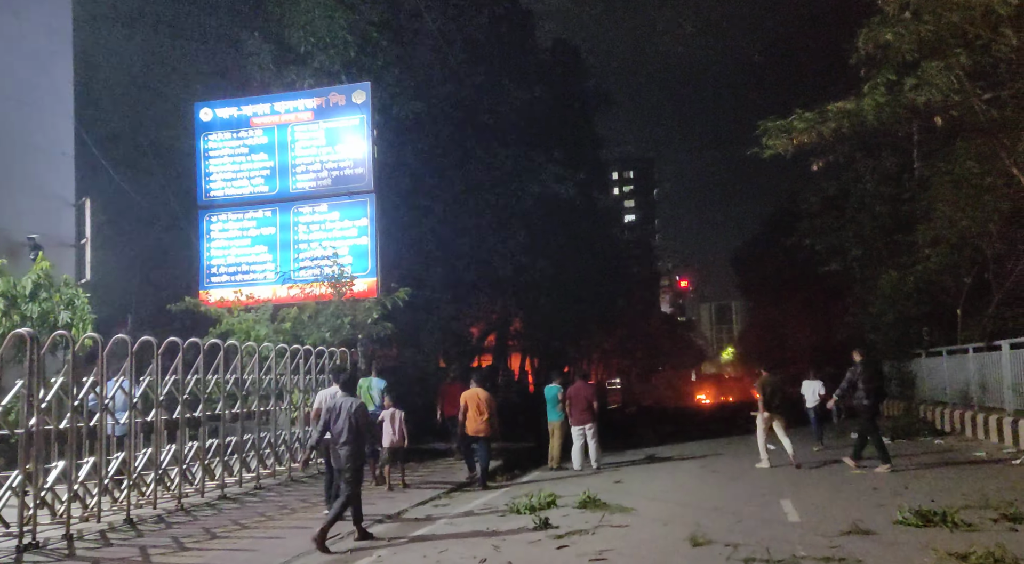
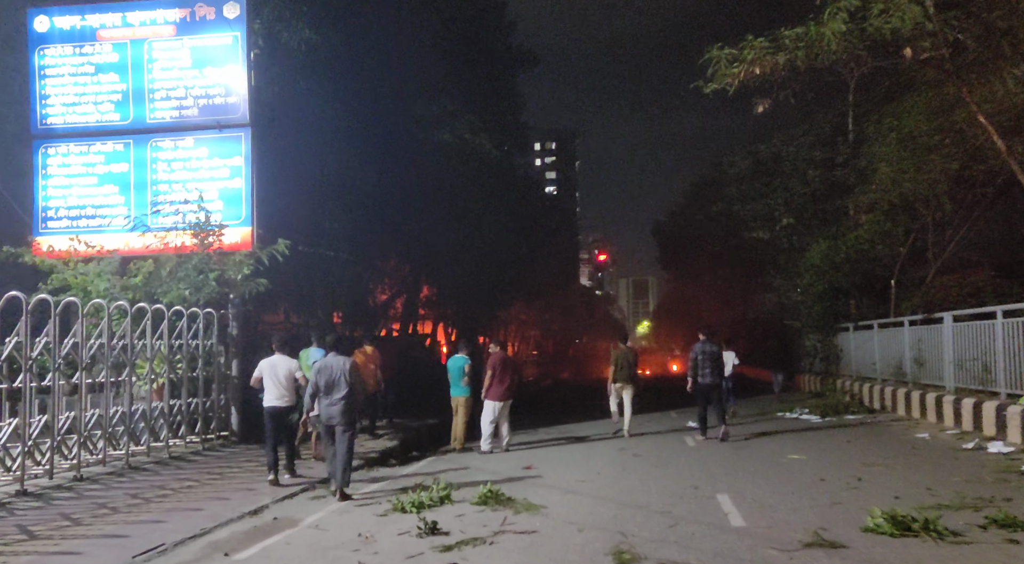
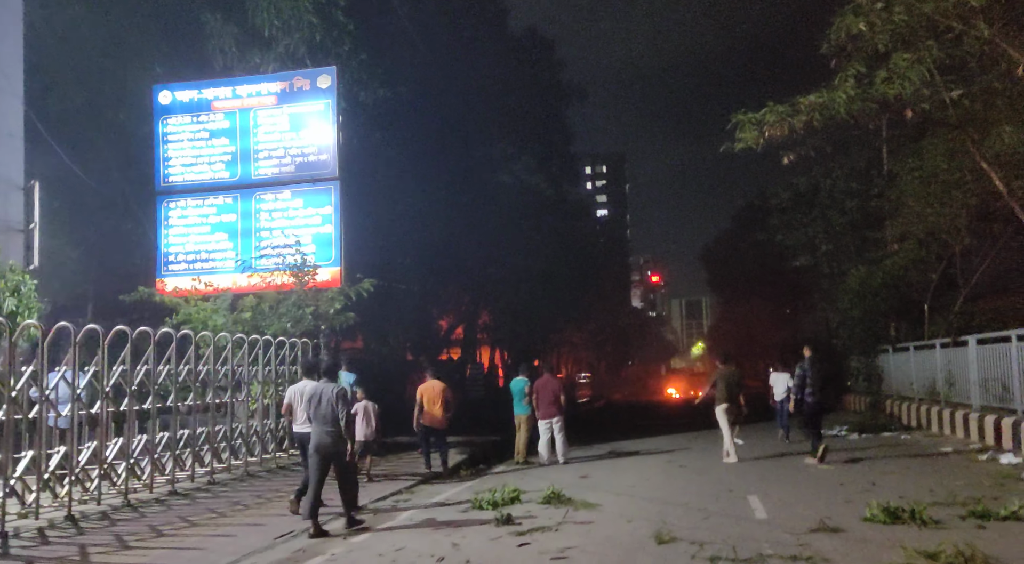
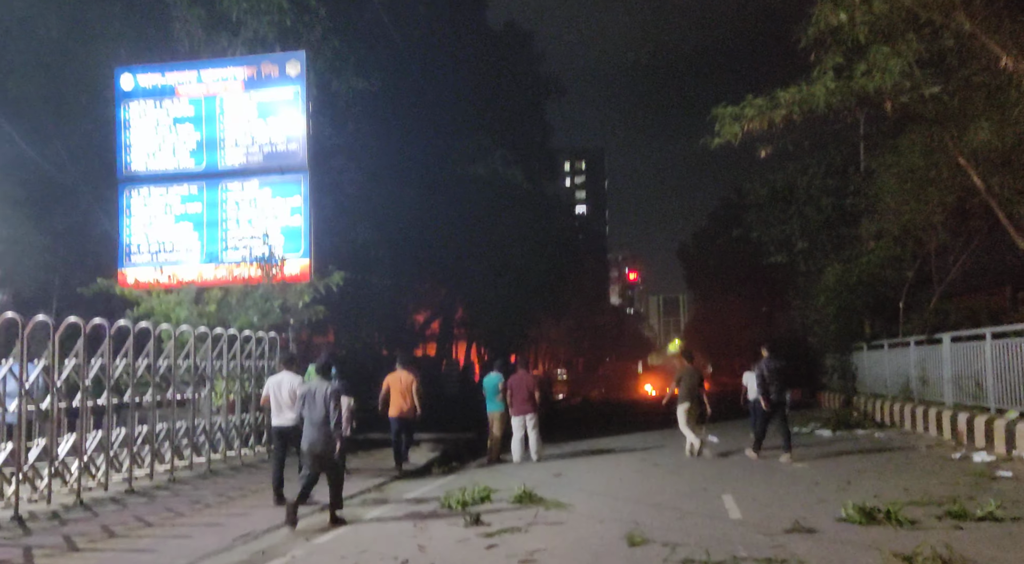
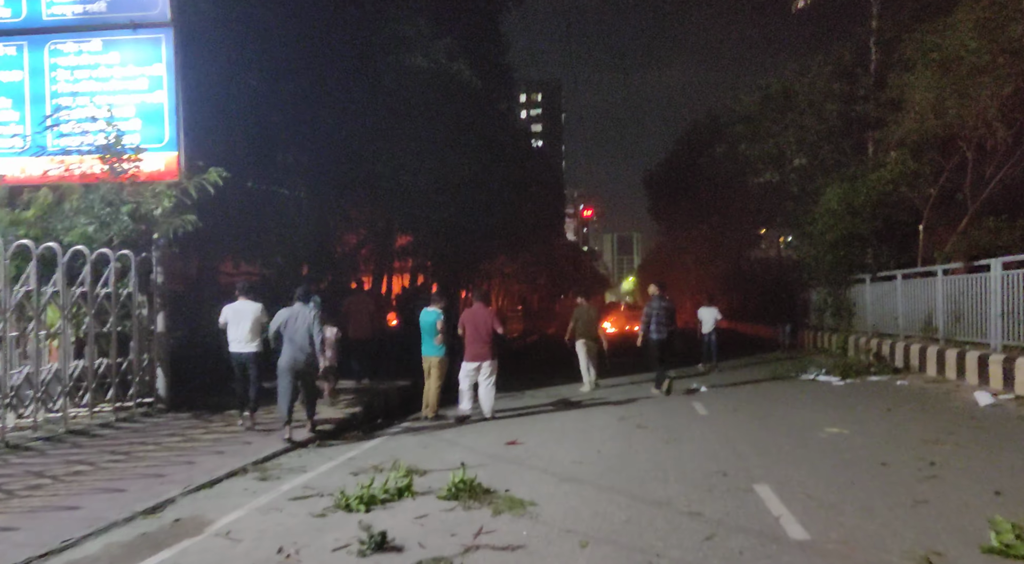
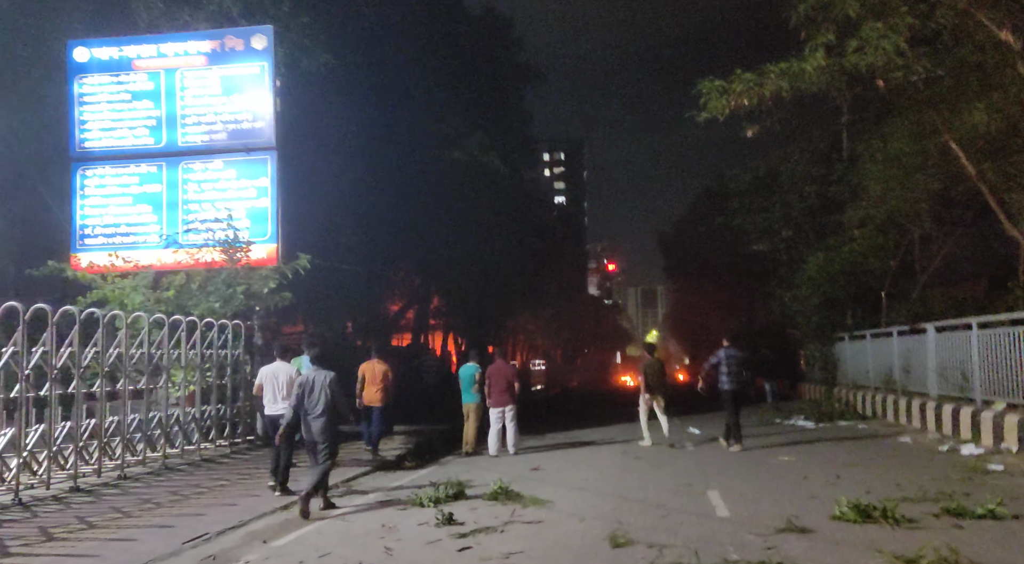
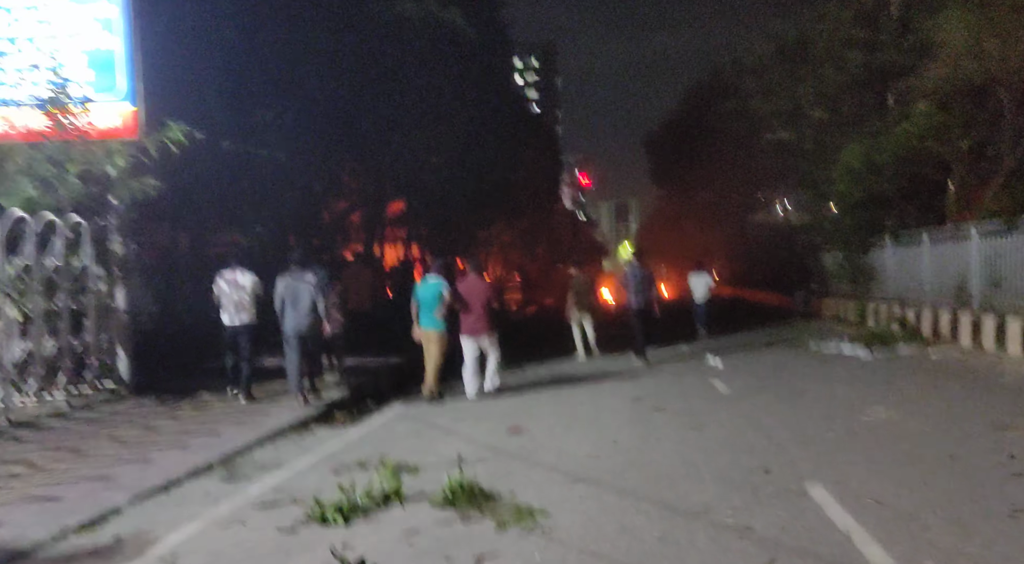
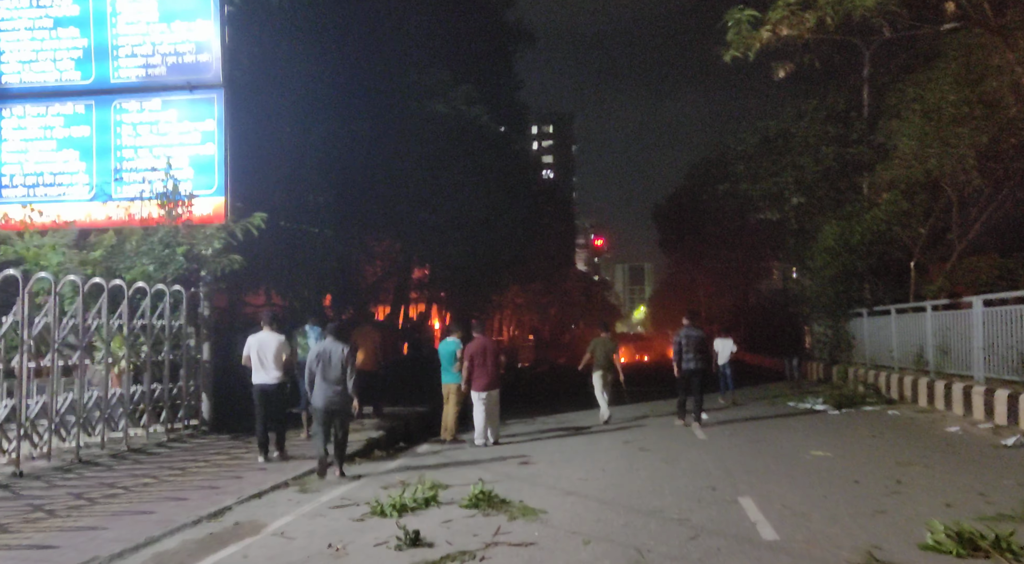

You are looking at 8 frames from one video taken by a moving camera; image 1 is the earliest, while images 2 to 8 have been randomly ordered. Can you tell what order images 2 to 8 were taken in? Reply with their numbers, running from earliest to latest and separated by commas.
3, 4, 6, 2, 8, 5, 7
